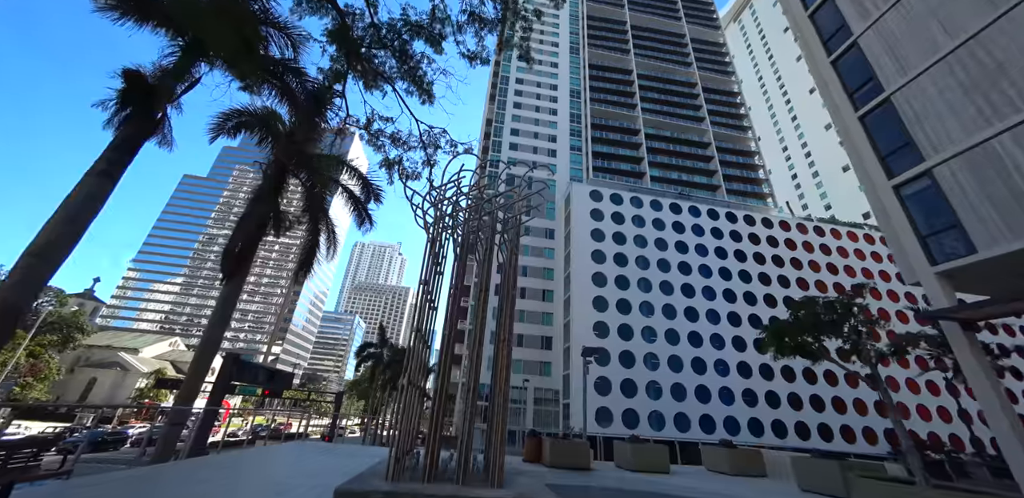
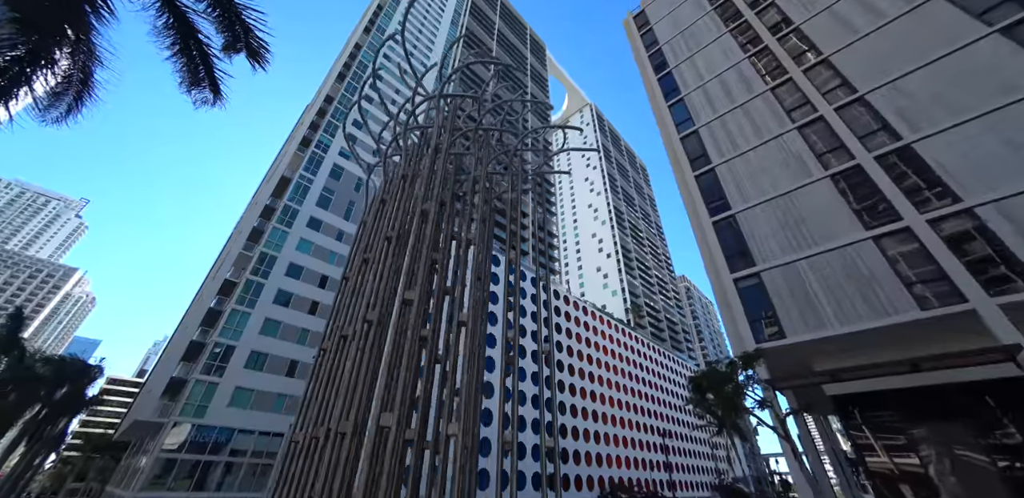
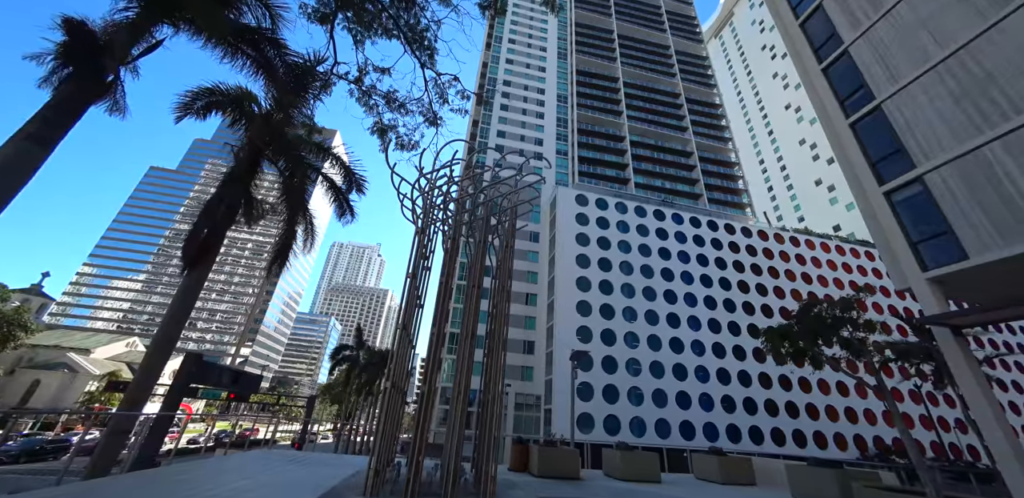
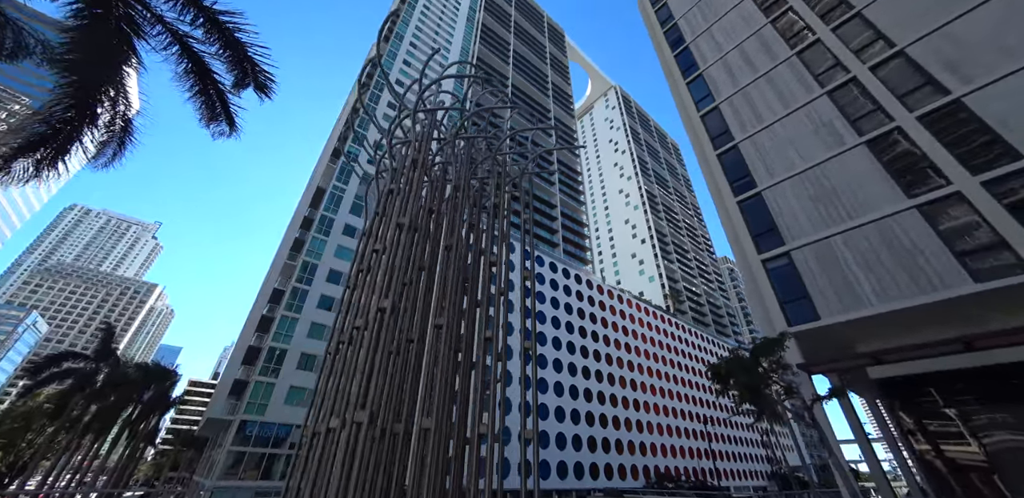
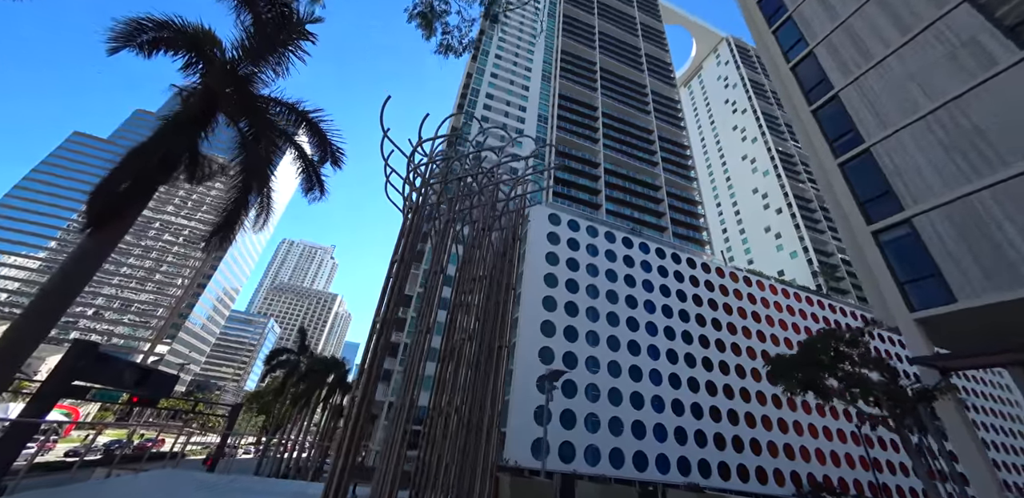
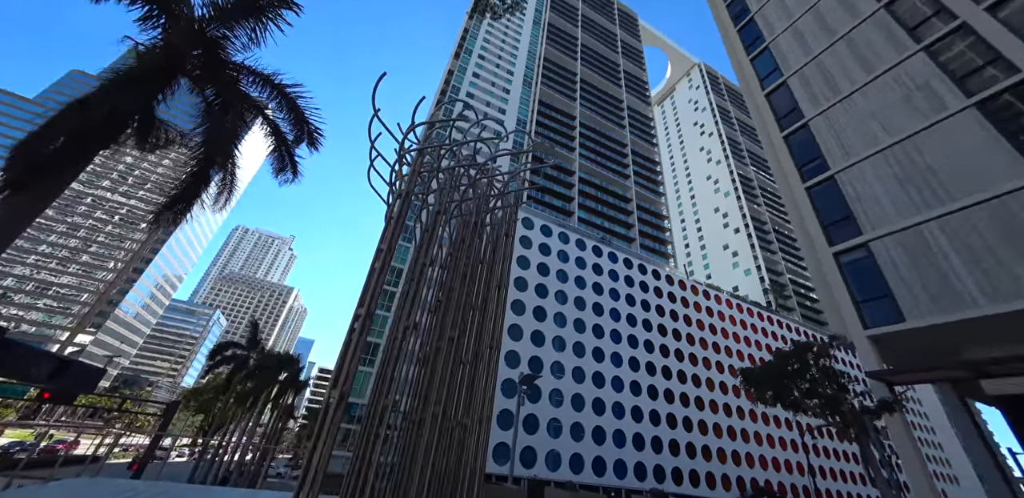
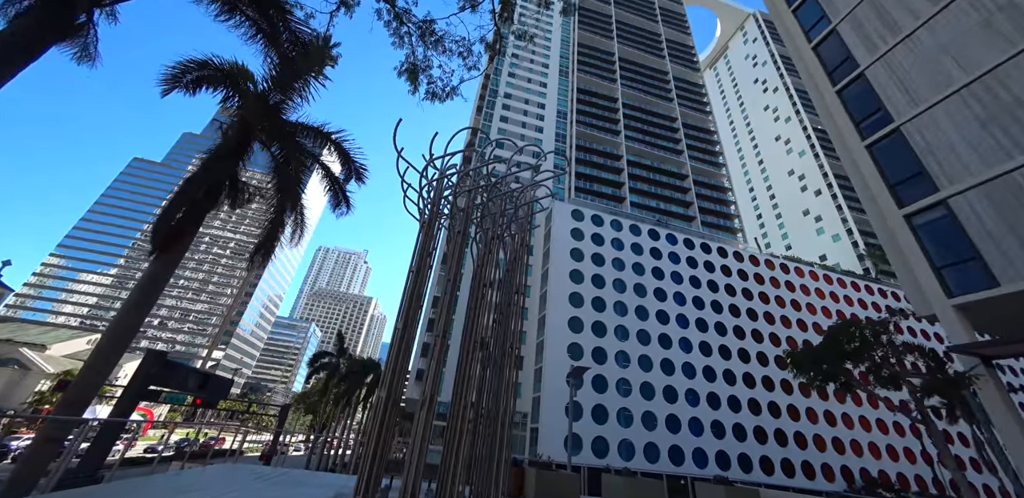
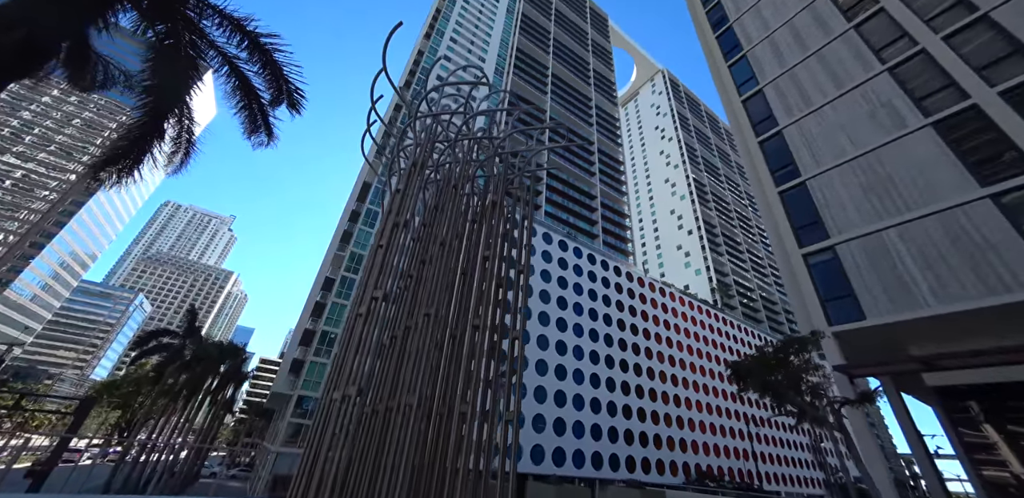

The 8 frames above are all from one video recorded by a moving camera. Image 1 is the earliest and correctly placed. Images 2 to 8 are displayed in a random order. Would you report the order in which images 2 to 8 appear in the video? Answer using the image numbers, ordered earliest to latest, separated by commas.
3, 7, 5, 6, 8, 4, 2
